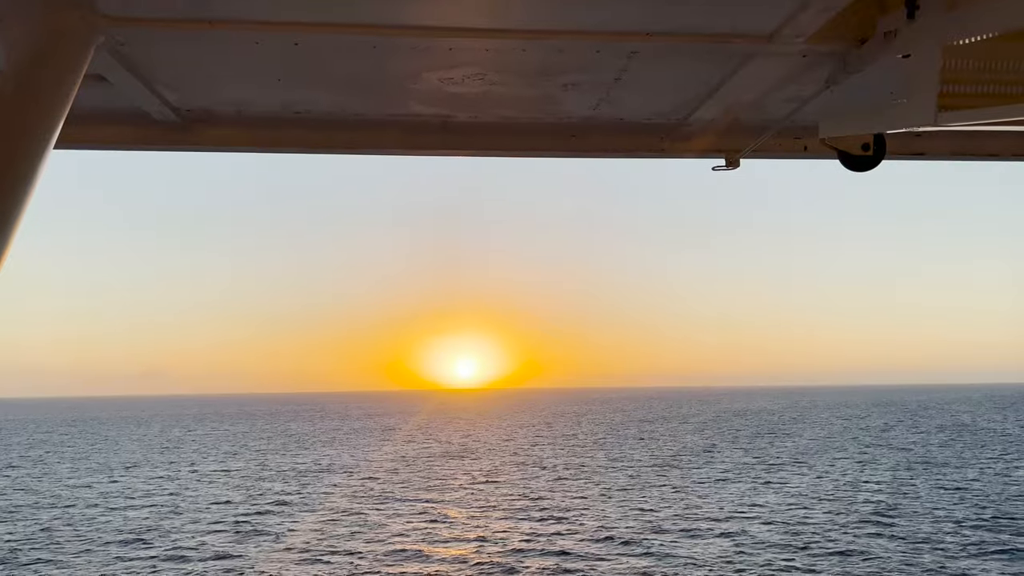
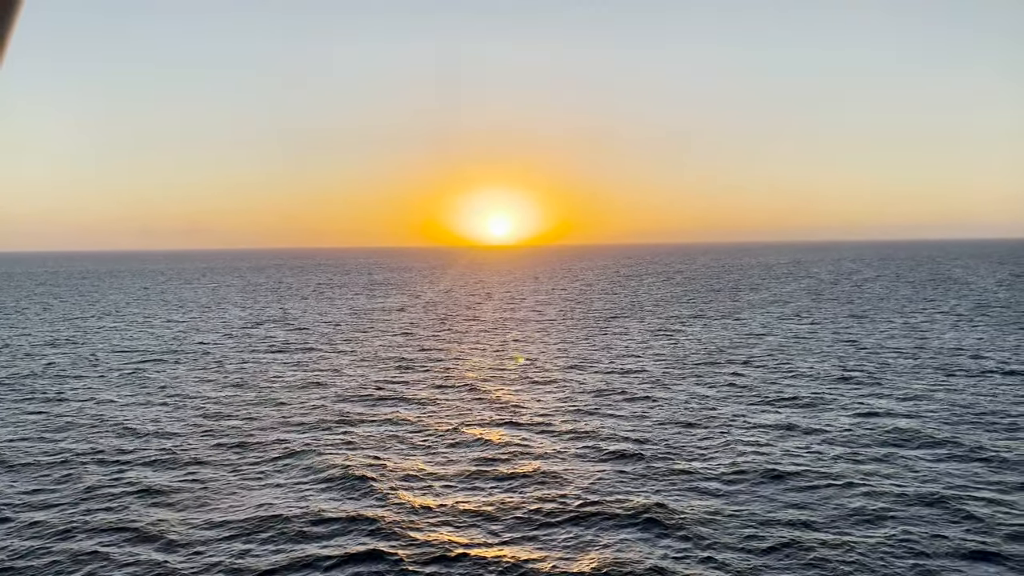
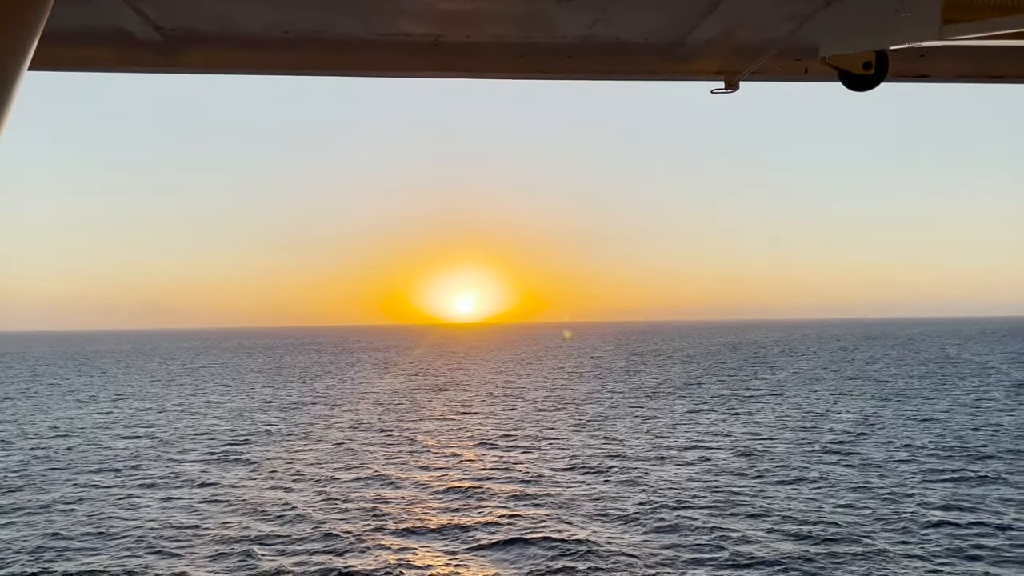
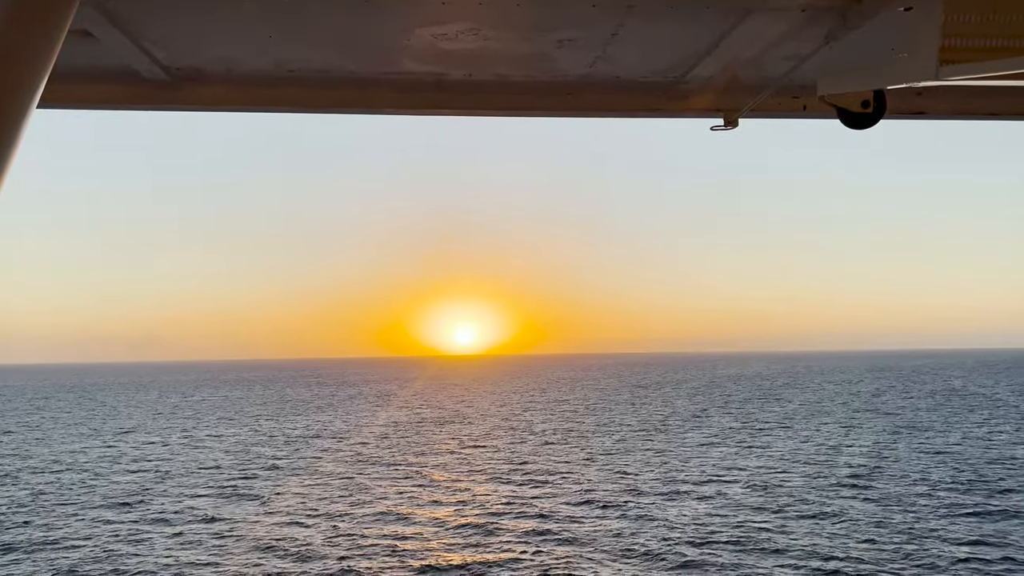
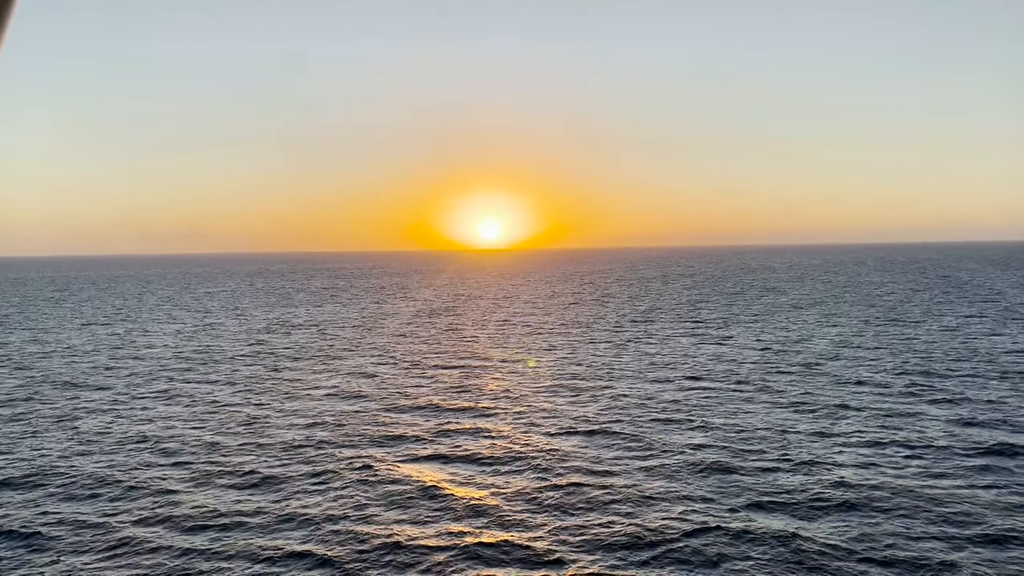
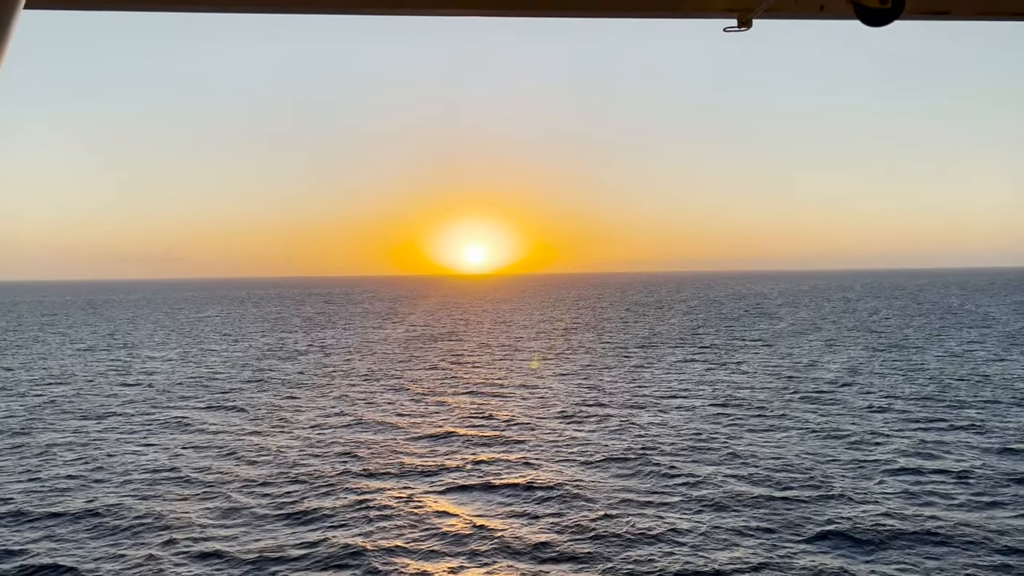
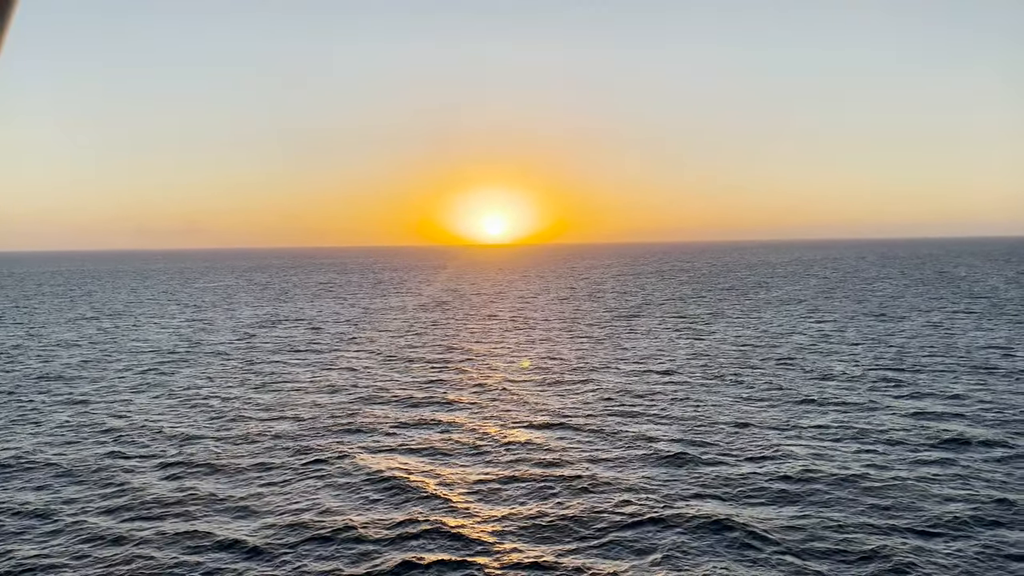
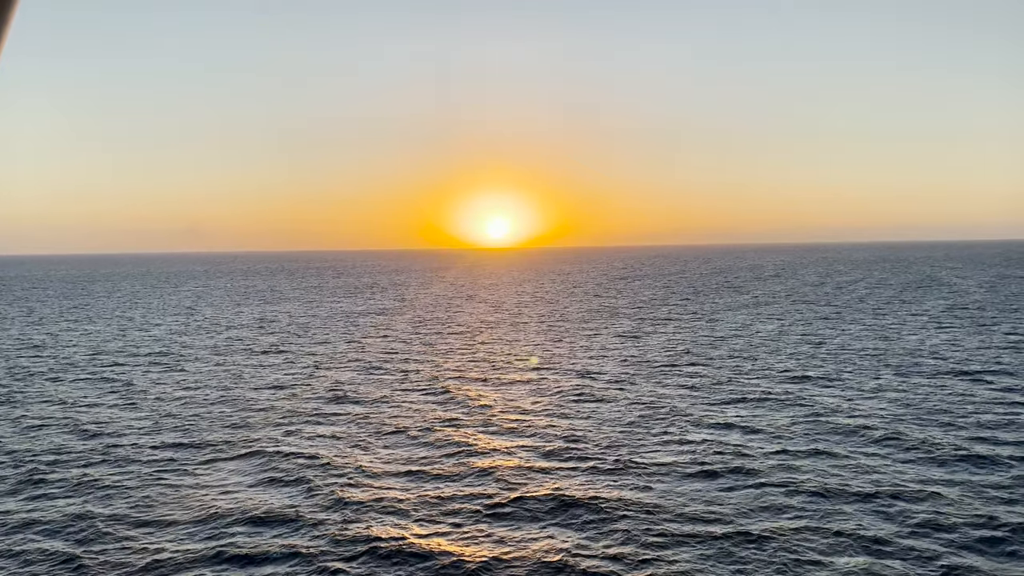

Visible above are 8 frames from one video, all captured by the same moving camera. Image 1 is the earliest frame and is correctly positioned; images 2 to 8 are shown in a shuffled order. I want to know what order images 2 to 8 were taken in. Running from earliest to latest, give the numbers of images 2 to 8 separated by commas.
4, 3, 6, 5, 7, 2, 8
